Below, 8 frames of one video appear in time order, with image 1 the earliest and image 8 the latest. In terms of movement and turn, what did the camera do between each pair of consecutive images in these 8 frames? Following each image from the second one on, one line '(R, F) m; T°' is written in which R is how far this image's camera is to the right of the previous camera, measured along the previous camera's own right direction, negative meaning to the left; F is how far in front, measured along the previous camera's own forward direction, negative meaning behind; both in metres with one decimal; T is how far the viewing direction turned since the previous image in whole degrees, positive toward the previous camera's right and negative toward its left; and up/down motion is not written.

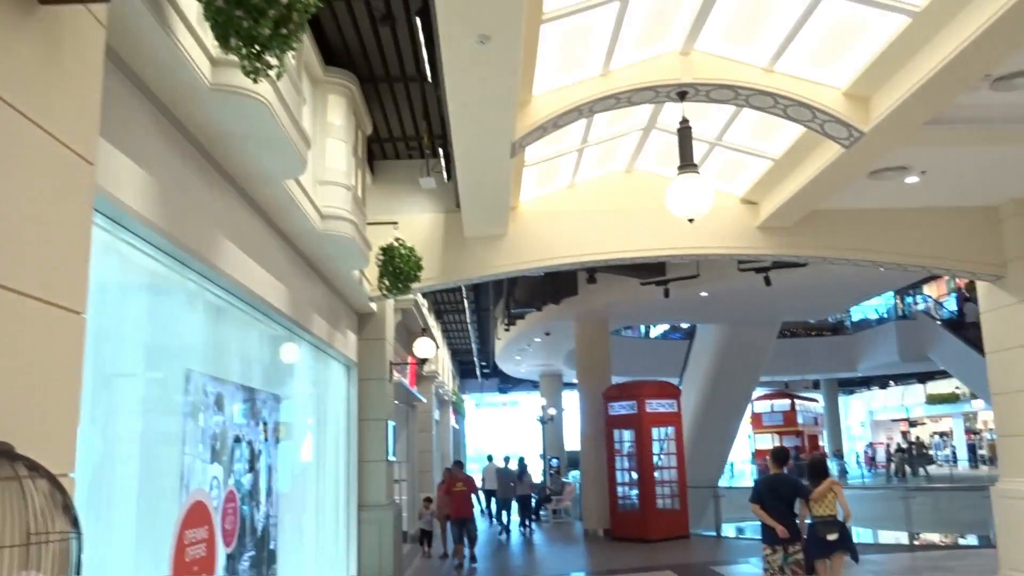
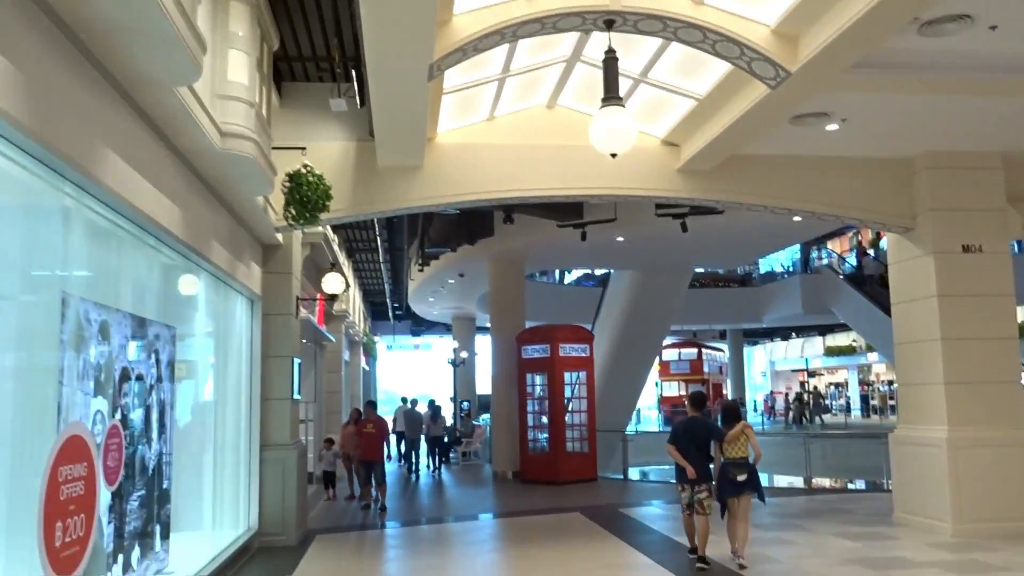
(0.0, +0.2) m; +6°
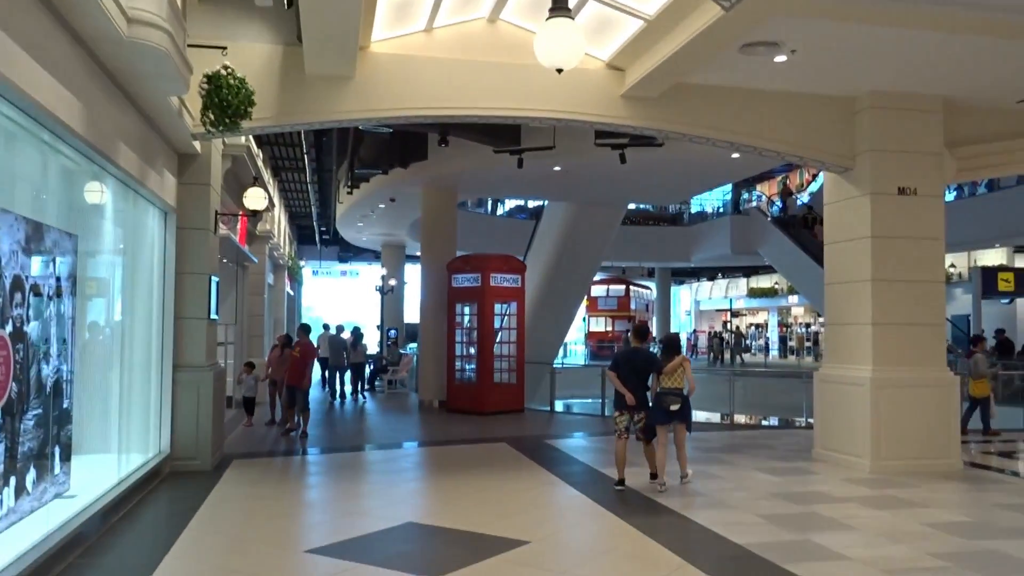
(0.0, +0.3) m; +5°
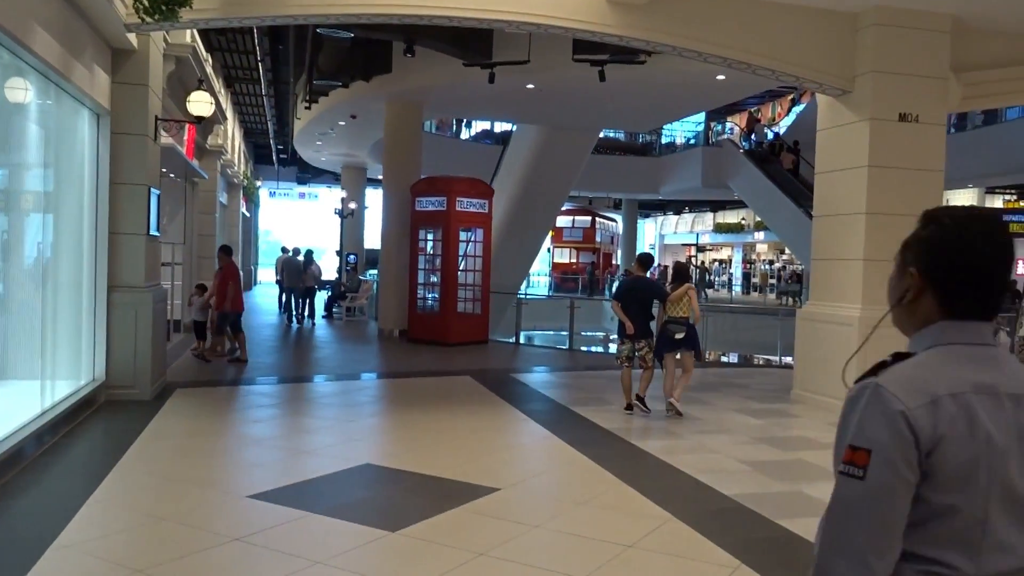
(-0.1, +0.6) m; +3°
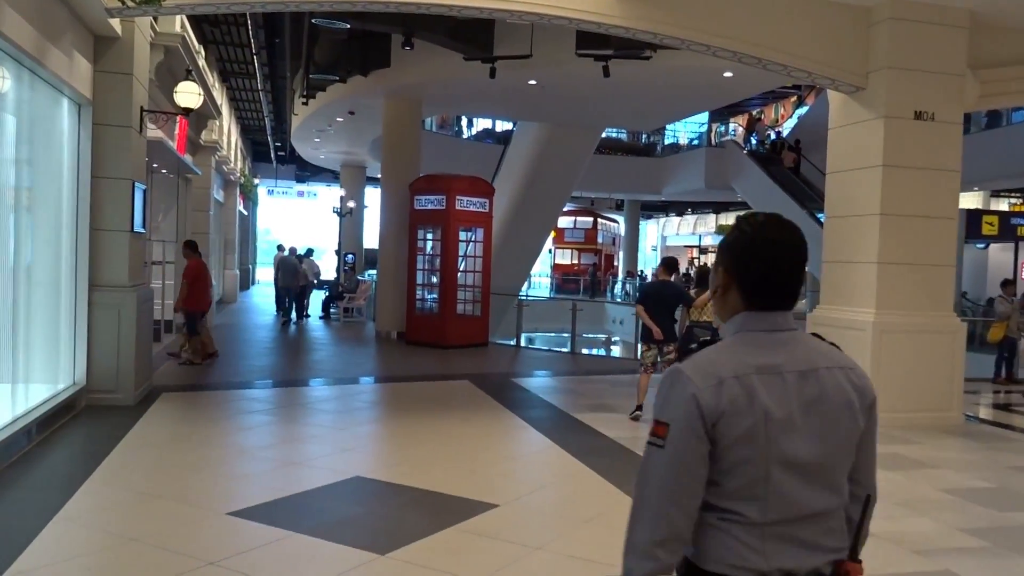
(0.0, +0.3) m; 0°
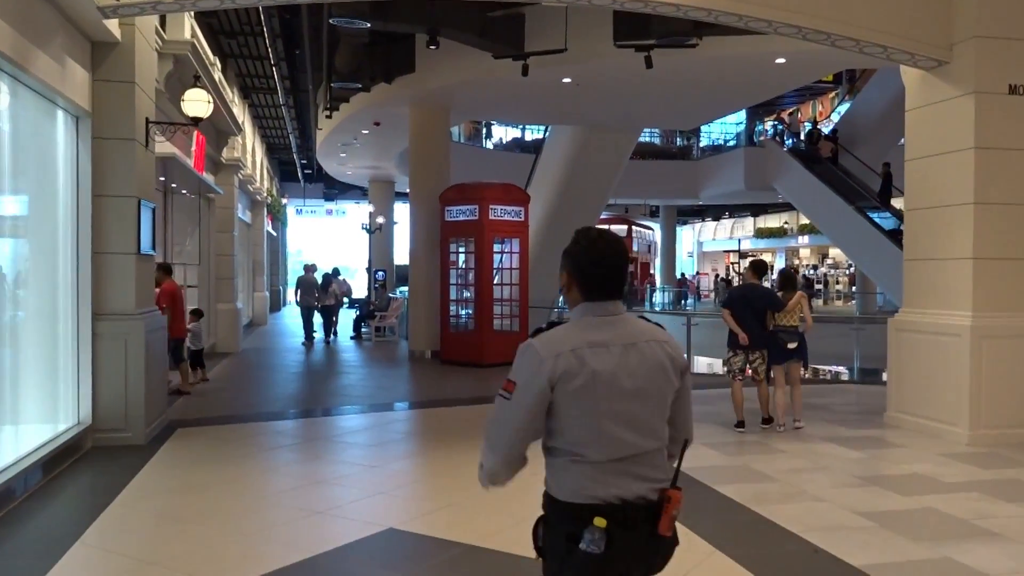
(-0.1, +0.7) m; -2°
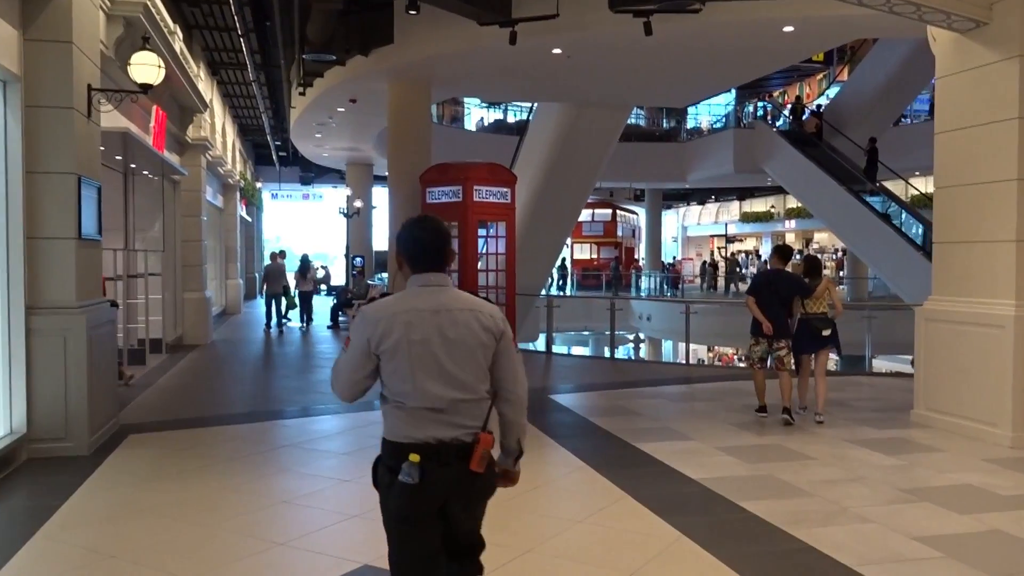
(-0.1, +0.7) m; +1°
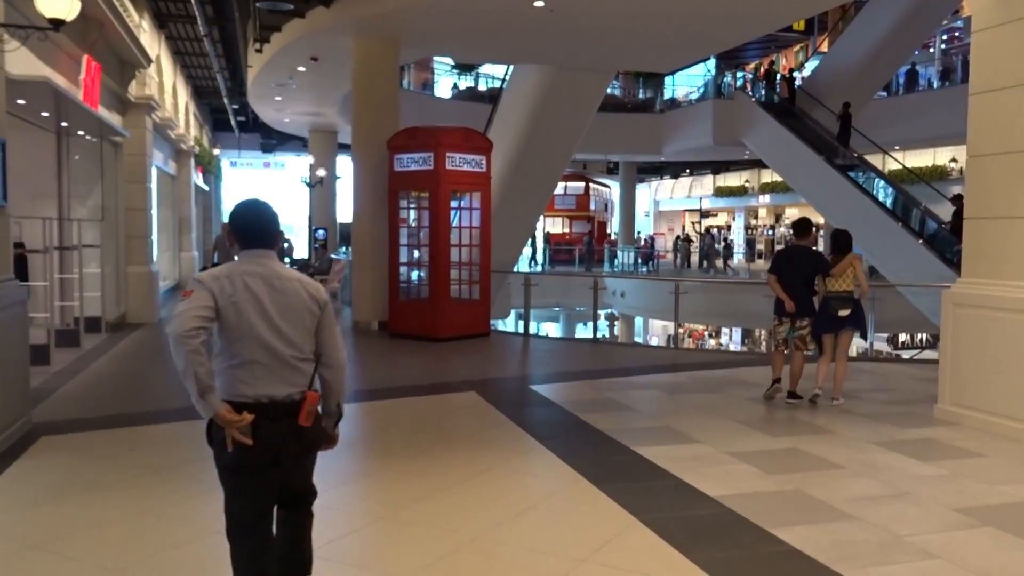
(-0.1, +0.8) m; +2°
